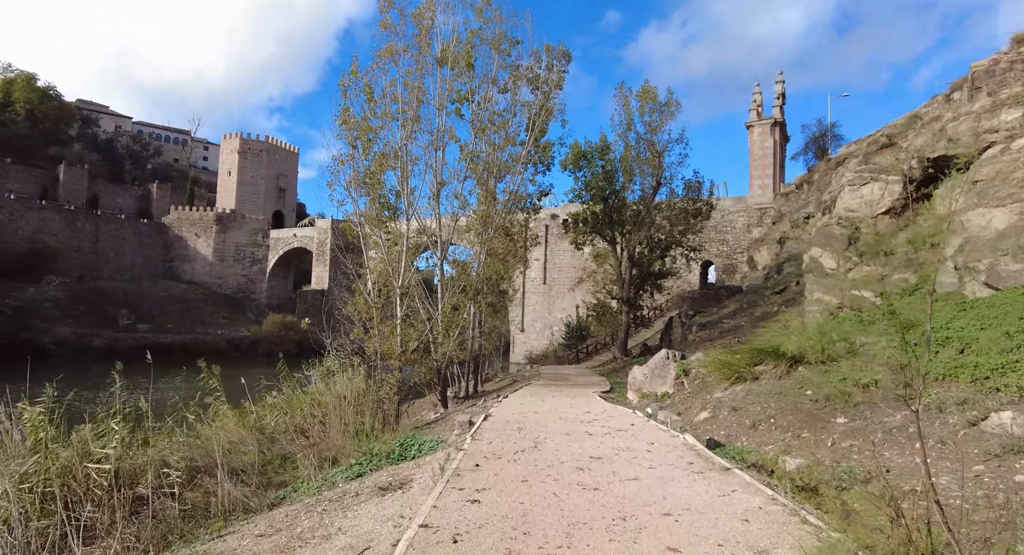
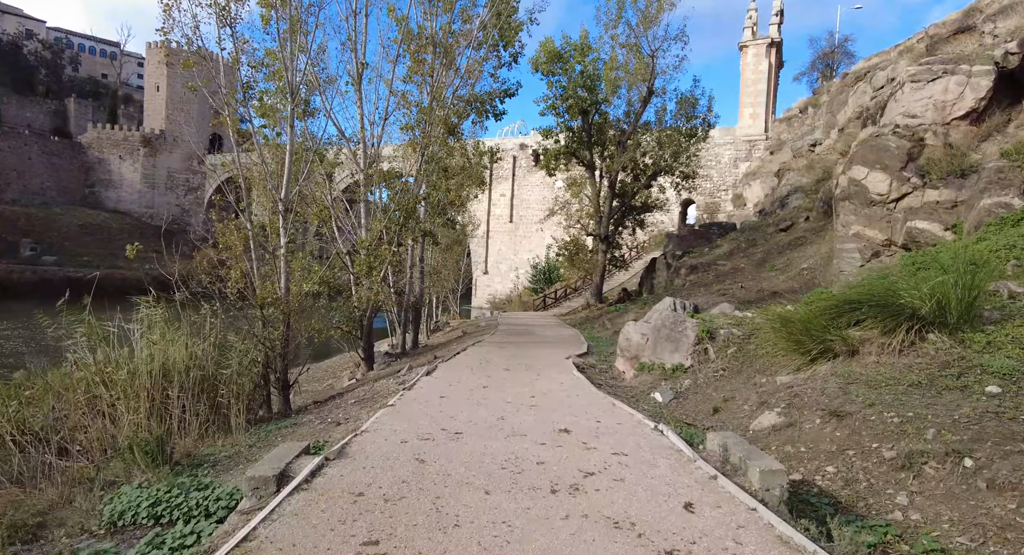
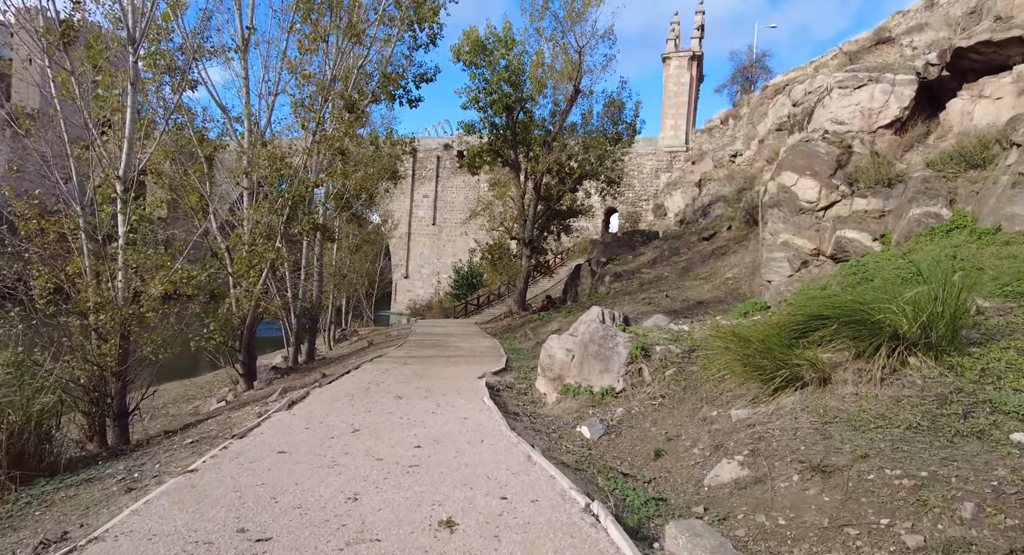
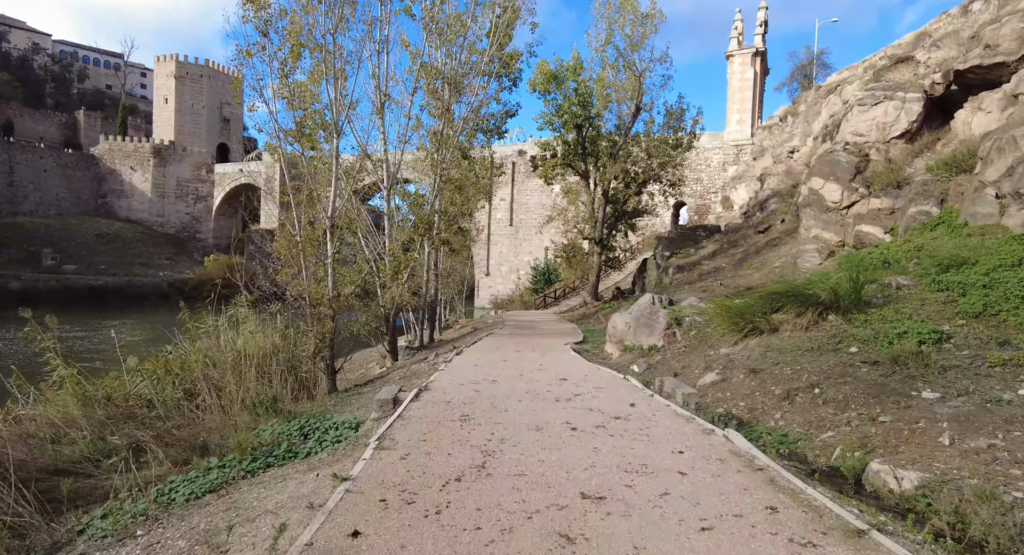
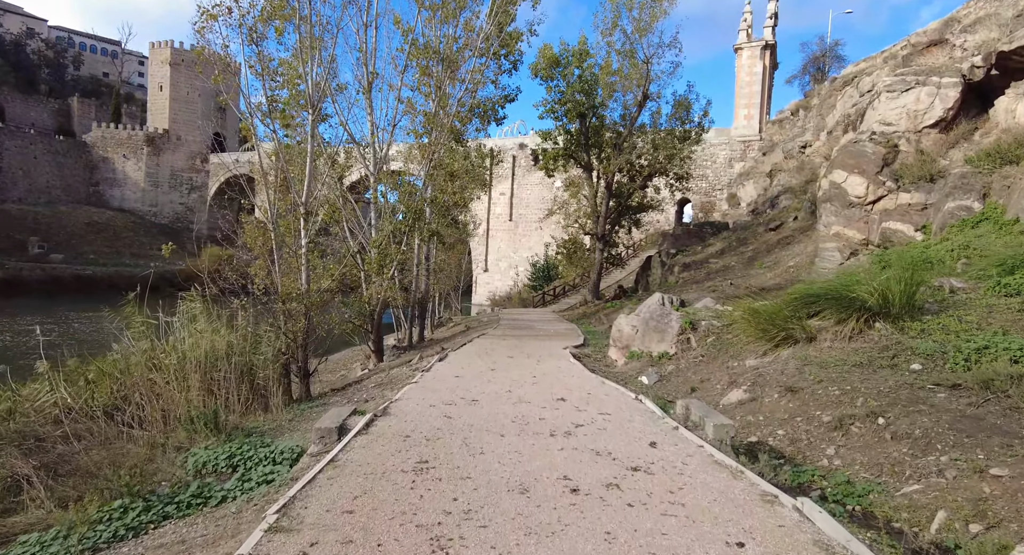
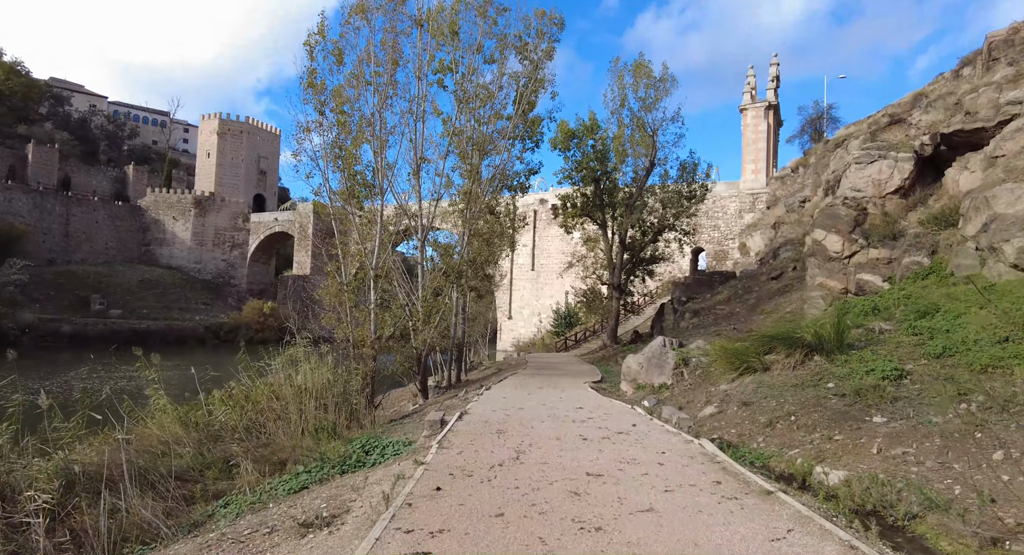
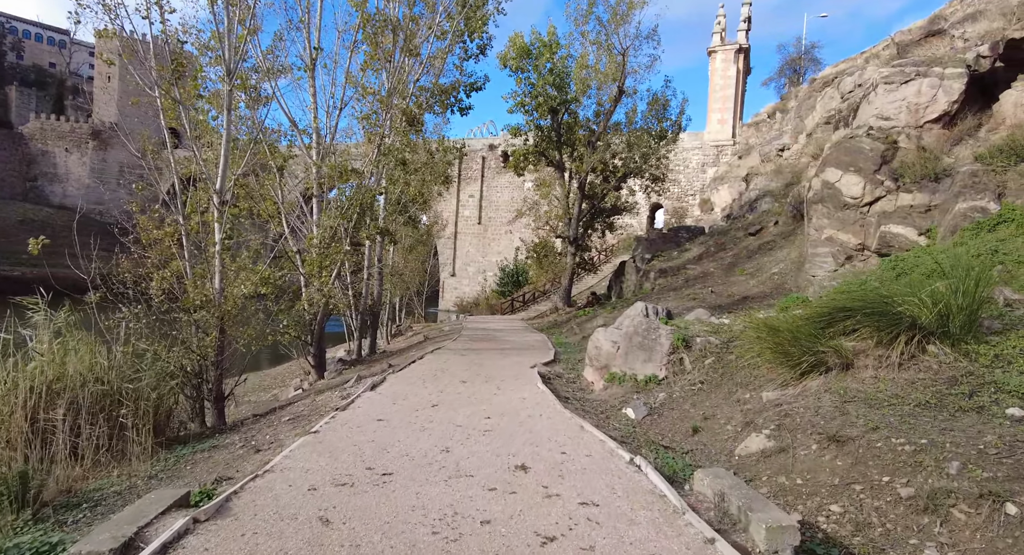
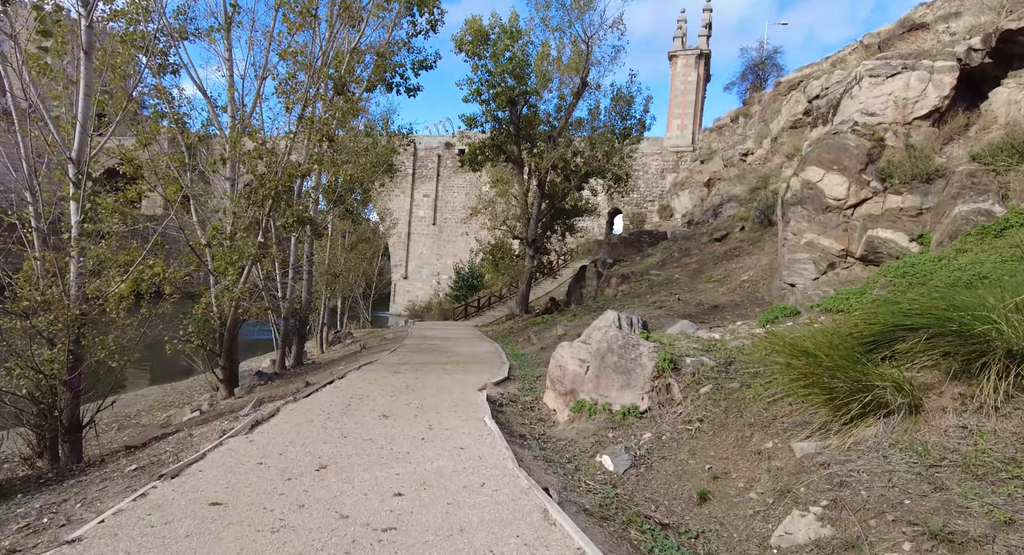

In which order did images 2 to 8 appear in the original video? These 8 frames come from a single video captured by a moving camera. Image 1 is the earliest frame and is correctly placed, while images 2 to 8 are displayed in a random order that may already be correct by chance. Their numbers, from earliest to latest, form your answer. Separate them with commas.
6, 4, 5, 2, 7, 3, 8
